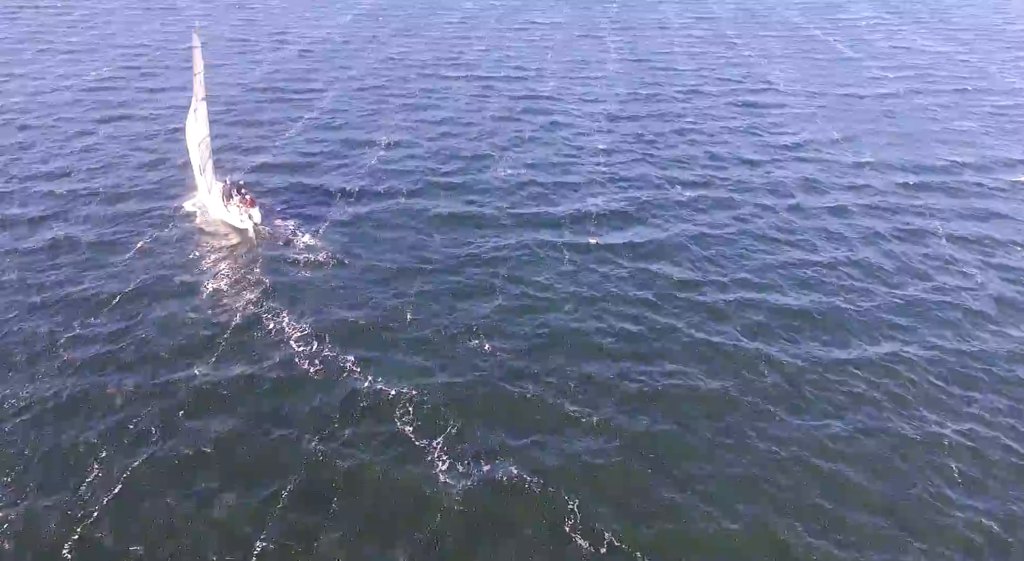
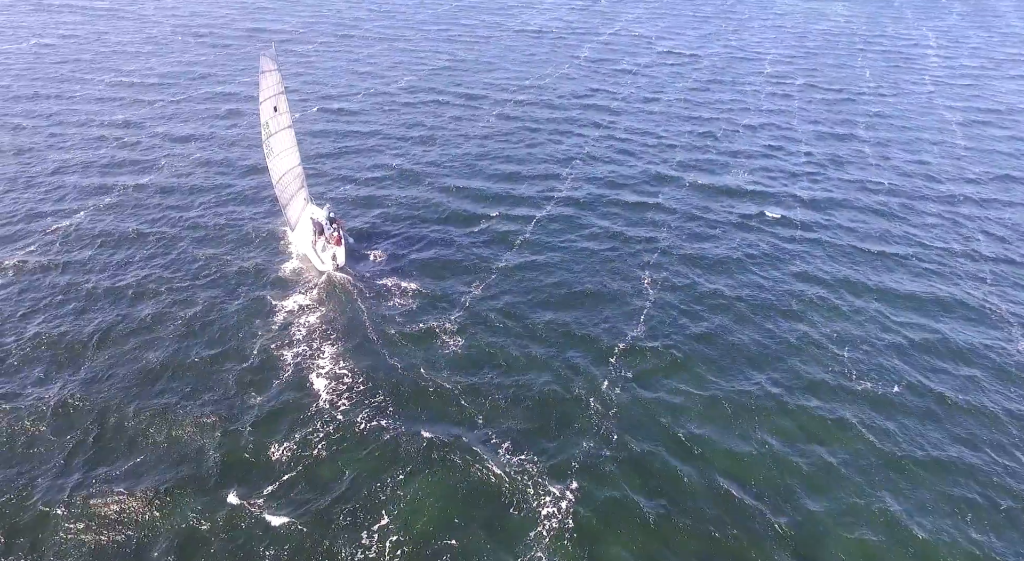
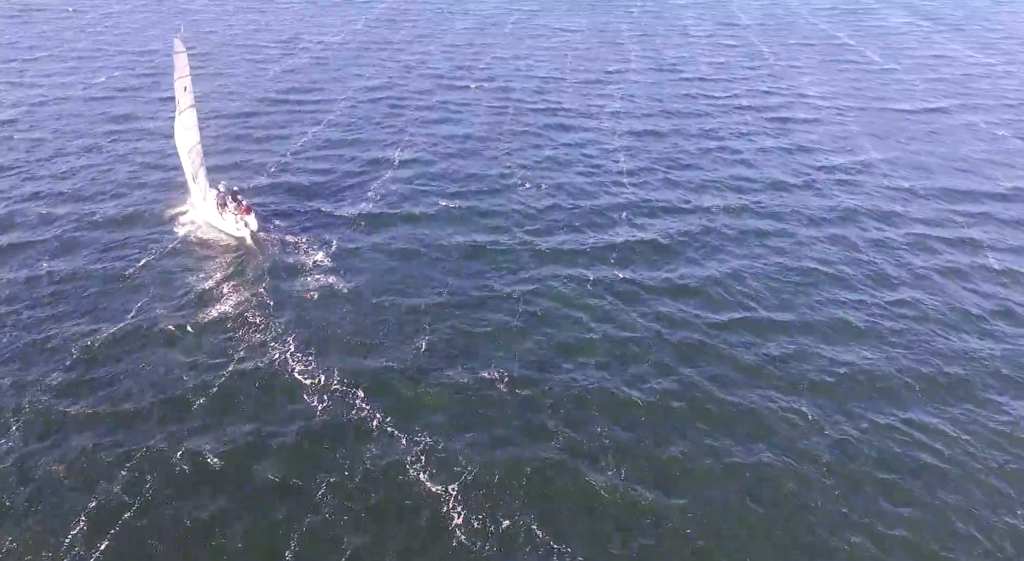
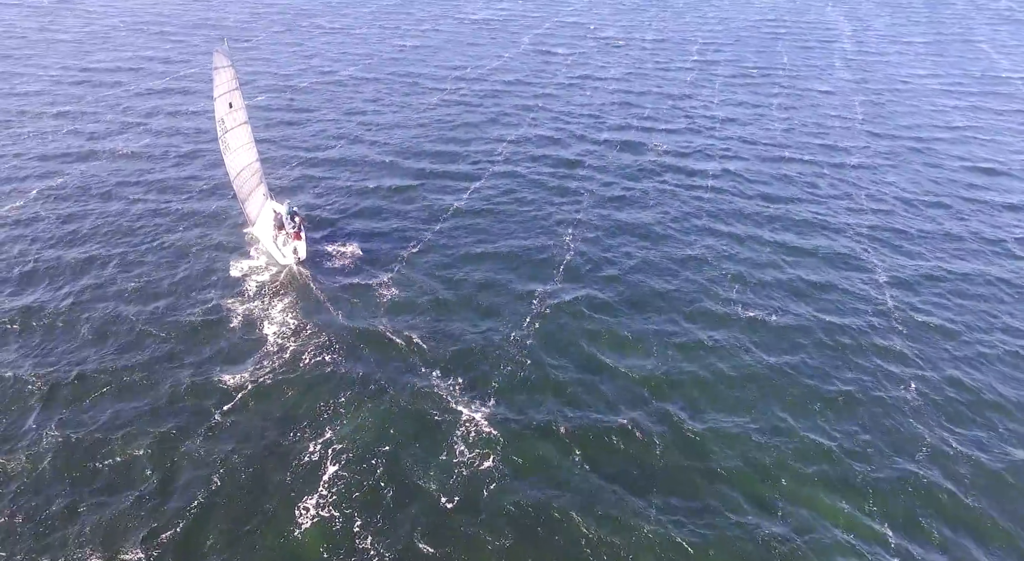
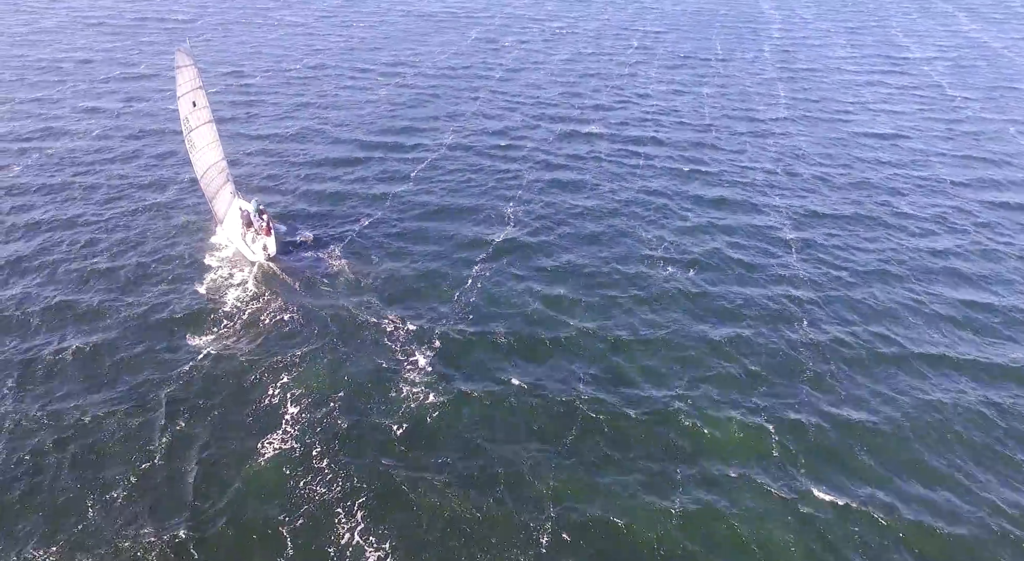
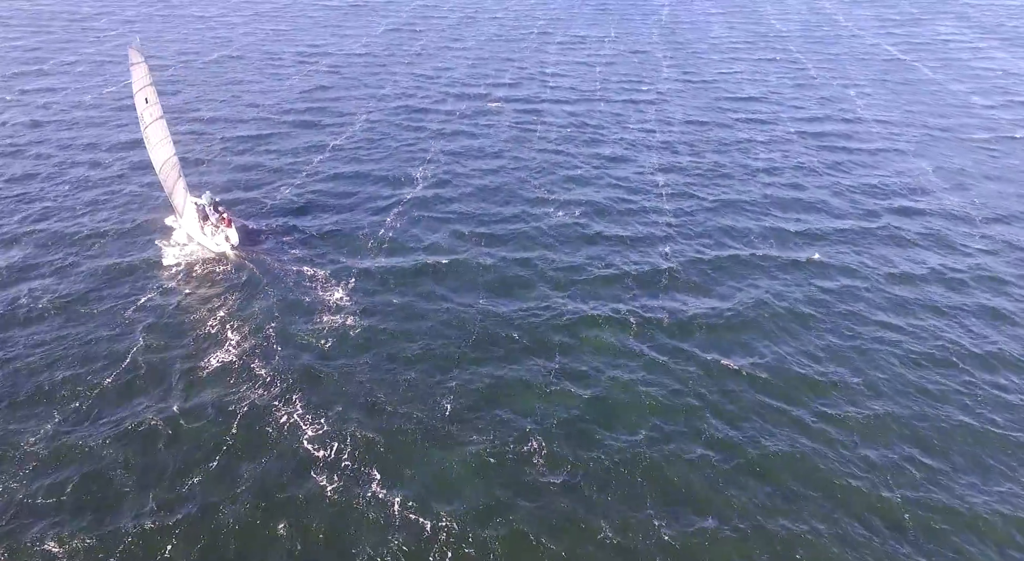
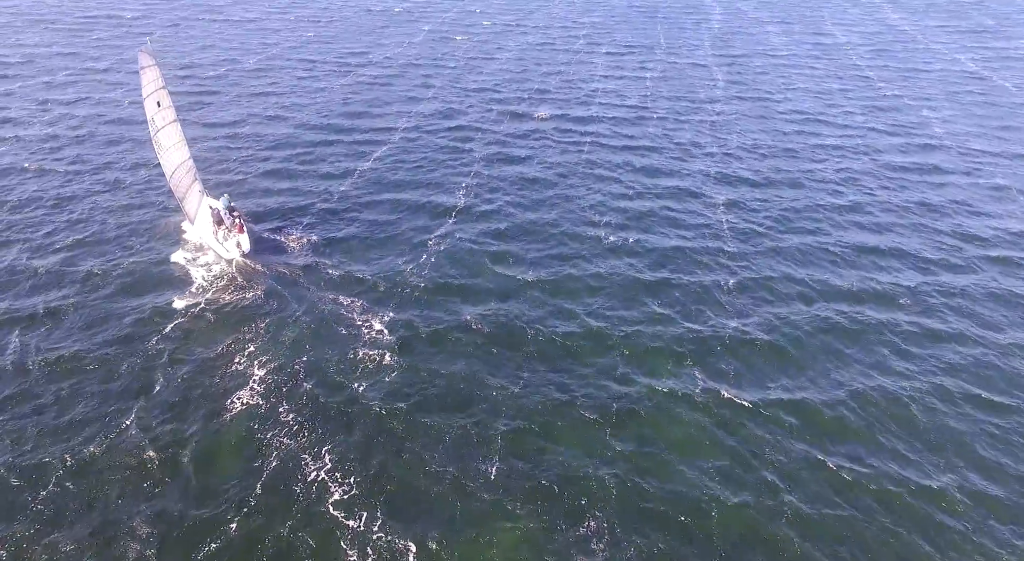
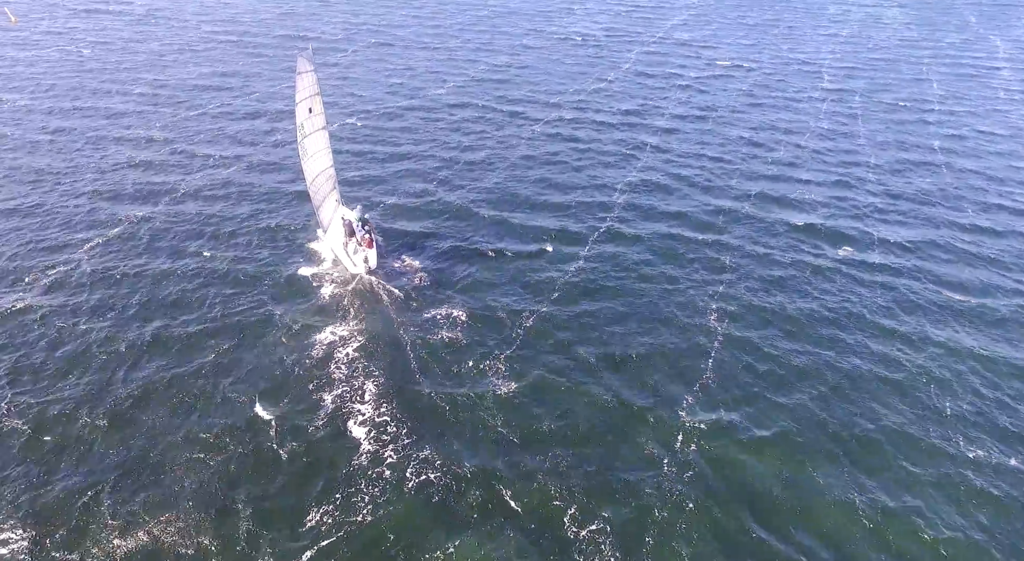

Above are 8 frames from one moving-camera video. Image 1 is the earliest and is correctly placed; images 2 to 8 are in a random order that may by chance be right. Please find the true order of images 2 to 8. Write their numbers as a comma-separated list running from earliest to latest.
3, 6, 7, 5, 4, 2, 8
